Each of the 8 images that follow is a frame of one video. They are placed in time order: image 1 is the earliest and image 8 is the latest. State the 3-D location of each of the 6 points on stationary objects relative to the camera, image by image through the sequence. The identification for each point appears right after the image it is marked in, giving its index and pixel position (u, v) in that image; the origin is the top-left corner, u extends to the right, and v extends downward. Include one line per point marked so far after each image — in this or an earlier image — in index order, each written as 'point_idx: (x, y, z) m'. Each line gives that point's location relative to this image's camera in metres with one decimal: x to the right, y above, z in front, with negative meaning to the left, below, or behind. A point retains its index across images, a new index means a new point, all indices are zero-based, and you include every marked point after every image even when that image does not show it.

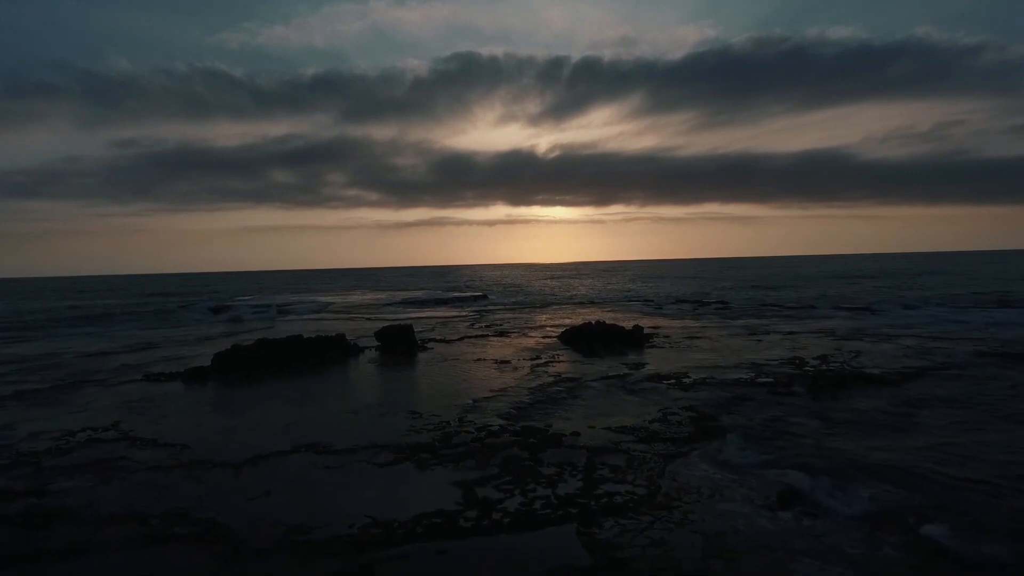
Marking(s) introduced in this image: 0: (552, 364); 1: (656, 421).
0: (+1.3, -2.5, +17.5) m
1: (+2.9, -2.7, +10.9) m
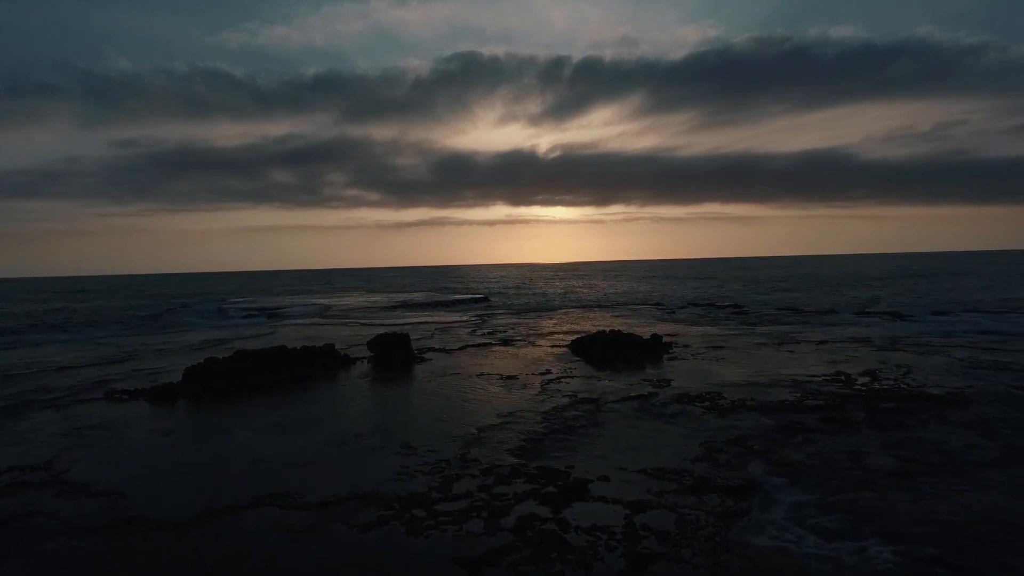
0: (+1.6, -2.7, +15.6) m
1: (+3.1, -2.9, +8.9) m
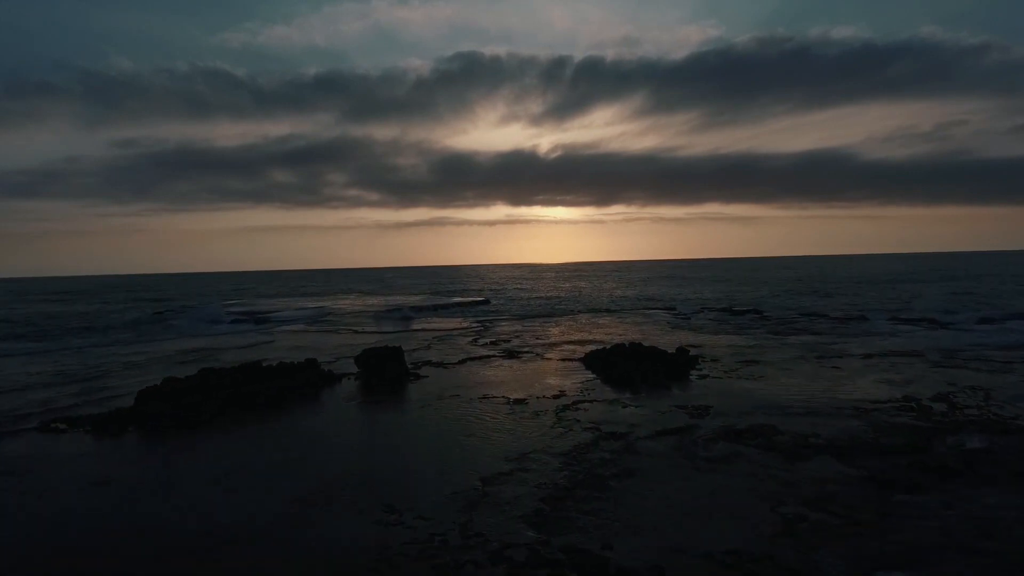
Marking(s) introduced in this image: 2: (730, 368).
0: (+1.8, -2.9, +13.3) m
1: (+3.3, -3.1, +6.7) m
2: (+7.0, -2.6, +17.3) m
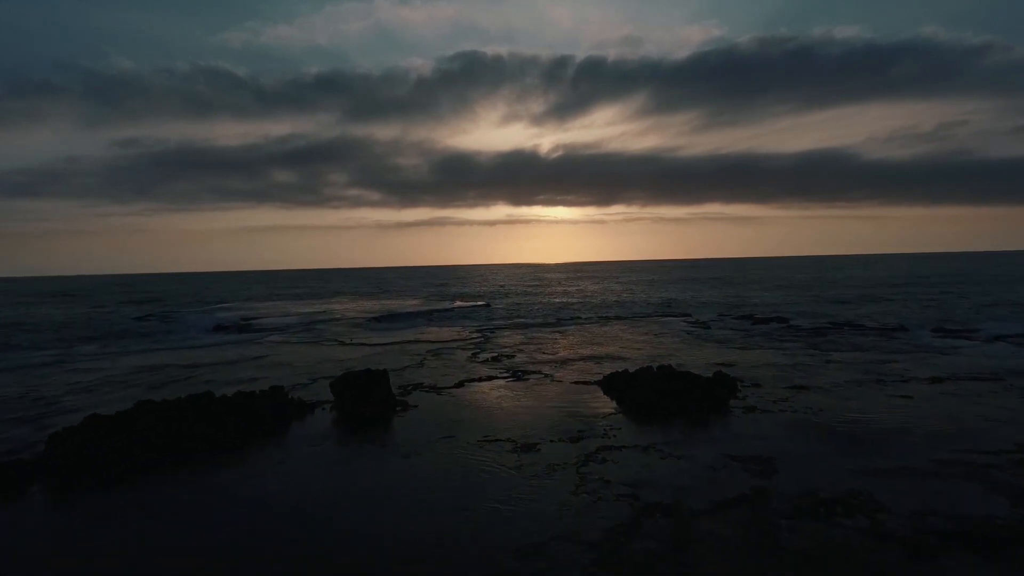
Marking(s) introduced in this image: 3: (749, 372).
0: (+1.9, -3.2, +10.5) m
1: (+3.5, -3.5, +3.9) m
2: (+7.2, -3.0, +14.5) m
3: (+7.6, -2.7, +17.2) m
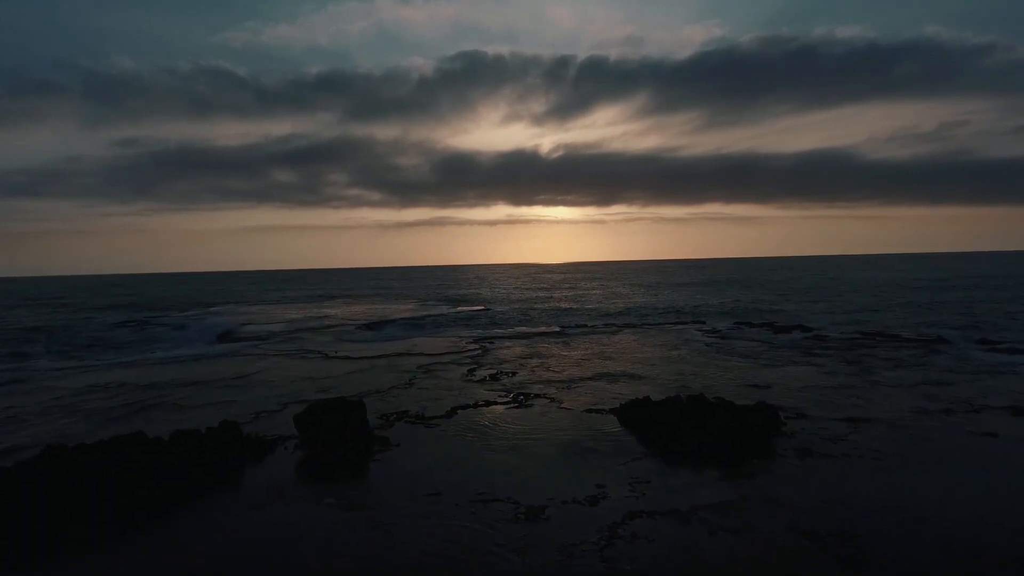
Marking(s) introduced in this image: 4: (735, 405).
0: (+1.9, -3.6, +8.1) m
1: (+3.5, -3.8, +1.4) m
2: (+7.2, -3.3, +12.0) m
3: (+7.6, -3.0, +14.7) m
4: (+5.6, -2.9, +13.4) m
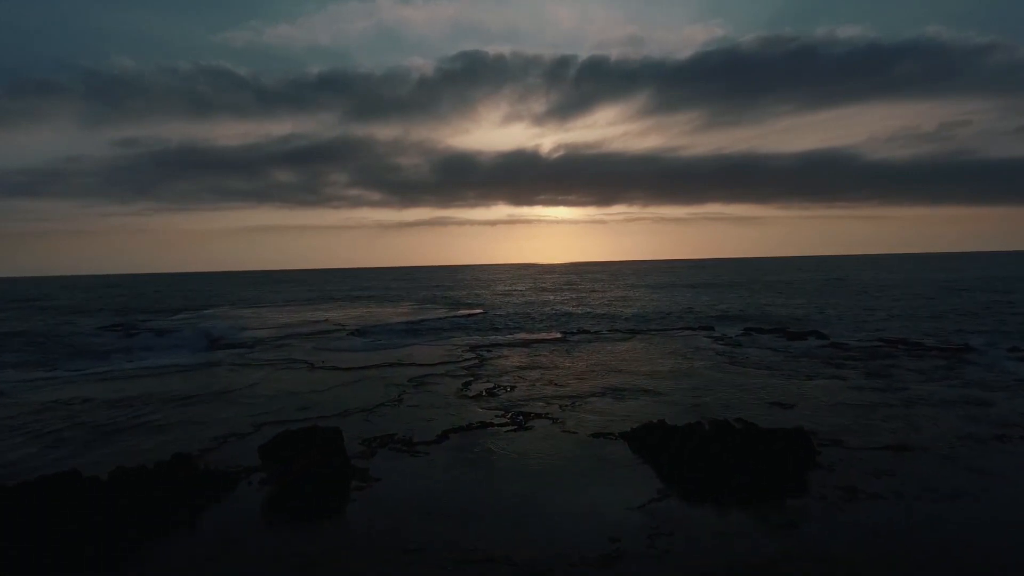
0: (+1.9, -3.8, +6.5) m
1: (+3.4, -4.0, -0.1) m
2: (+7.2, -3.5, +10.5) m
3: (+7.6, -3.3, +13.2) m
4: (+5.5, -3.2, +11.9) m
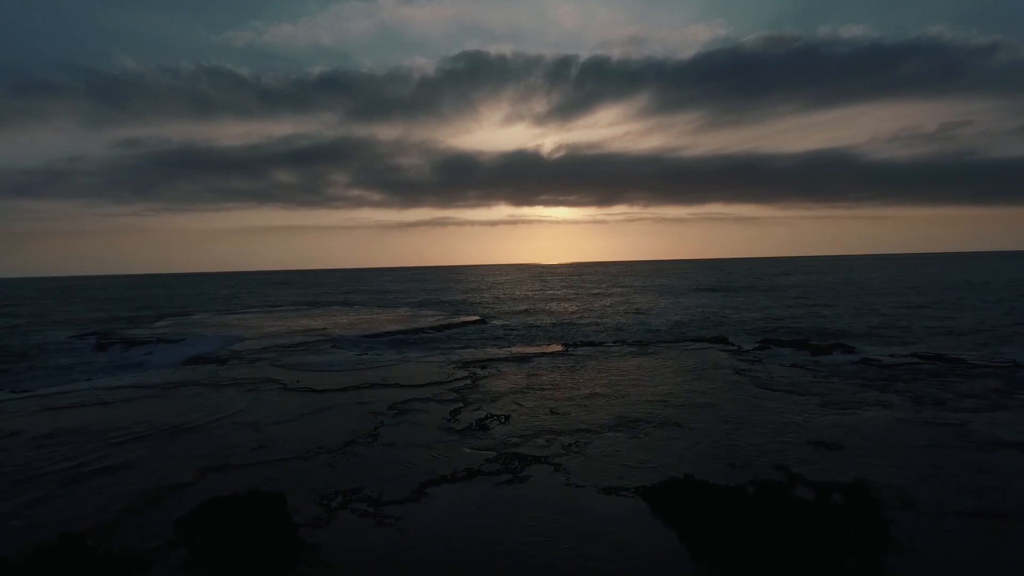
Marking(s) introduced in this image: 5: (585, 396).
0: (+1.7, -4.2, +4.2) m
1: (+3.2, -4.5, -2.4) m
2: (+7.0, -4.0, +8.1) m
3: (+7.4, -3.7, +10.8) m
4: (+5.4, -3.6, +9.5) m
5: (+2.3, -3.5, +17.3) m
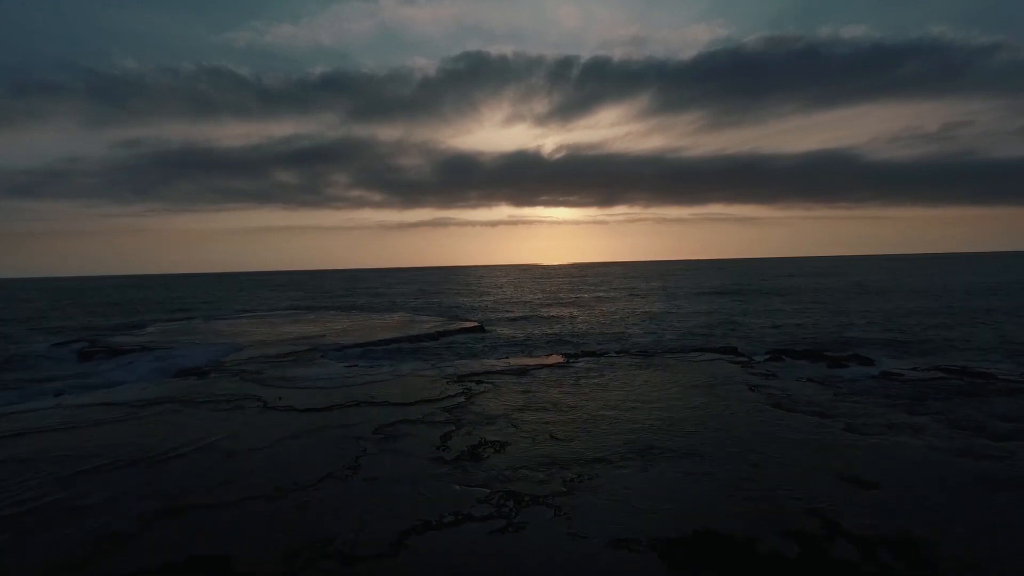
0: (+1.6, -4.6, +2.8) m
1: (+3.1, -4.8, -3.8) m
2: (+6.9, -4.4, +6.7) m
3: (+7.3, -4.1, +9.4) m
4: (+5.3, -4.0, +8.1) m
5: (+2.2, -3.9, +15.9) m
